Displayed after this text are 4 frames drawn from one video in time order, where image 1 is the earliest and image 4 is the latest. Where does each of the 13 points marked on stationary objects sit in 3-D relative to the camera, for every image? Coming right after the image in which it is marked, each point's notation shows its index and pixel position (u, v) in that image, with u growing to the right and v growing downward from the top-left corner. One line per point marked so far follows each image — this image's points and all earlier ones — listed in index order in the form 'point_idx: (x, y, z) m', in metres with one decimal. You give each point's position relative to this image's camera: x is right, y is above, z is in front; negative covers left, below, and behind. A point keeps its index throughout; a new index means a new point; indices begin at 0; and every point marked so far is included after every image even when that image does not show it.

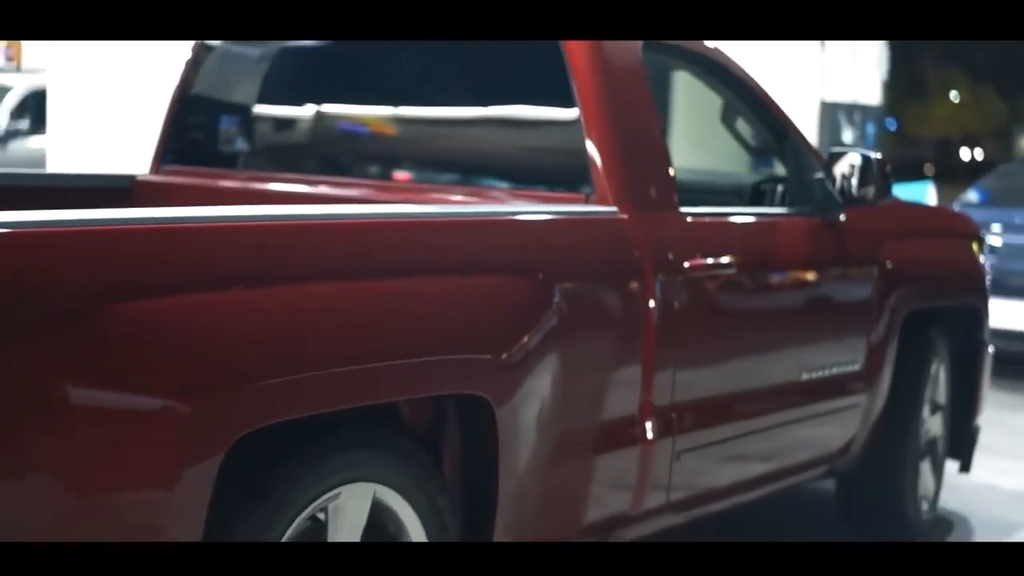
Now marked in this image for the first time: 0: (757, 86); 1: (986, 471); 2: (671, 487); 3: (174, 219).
0: (+0.5, +0.4, +4.7) m
1: (+1.3, -0.5, +6.2) m
2: (+0.3, -0.4, +4.0) m
3: (-0.4, +0.1, +2.7) m
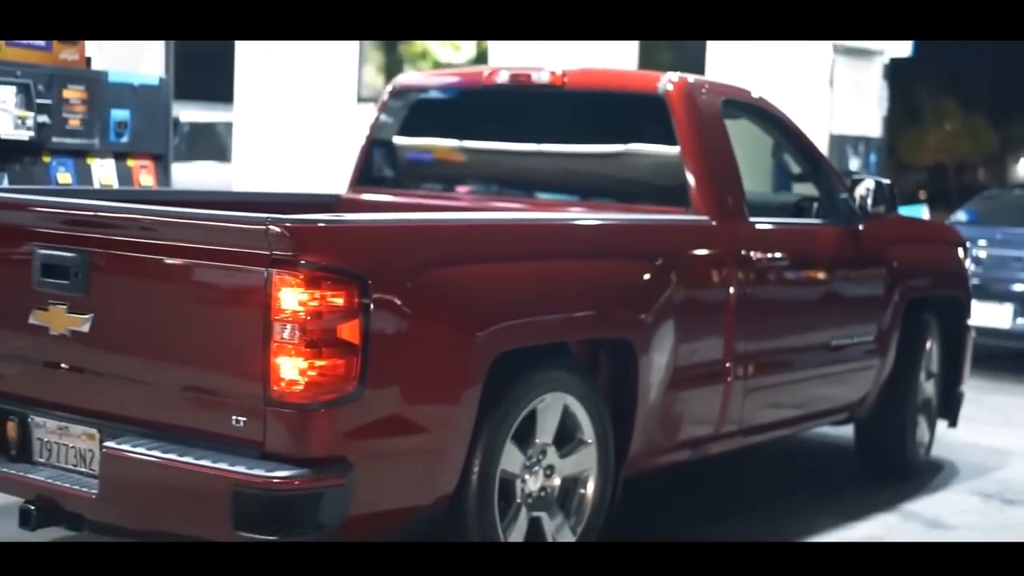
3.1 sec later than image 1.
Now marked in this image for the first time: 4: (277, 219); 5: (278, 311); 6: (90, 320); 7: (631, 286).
0: (+0.8, +0.5, +6.2) m
1: (+1.6, -0.5, +7.7) m
2: (+0.6, -0.3, +5.6) m
3: (-0.1, +0.1, +4.3) m
4: (-0.4, +0.1, +3.8) m
5: (-0.4, 0.0, +3.8) m
6: (-0.8, -0.1, +4.1) m
7: (+0.3, 0.0, +4.8) m
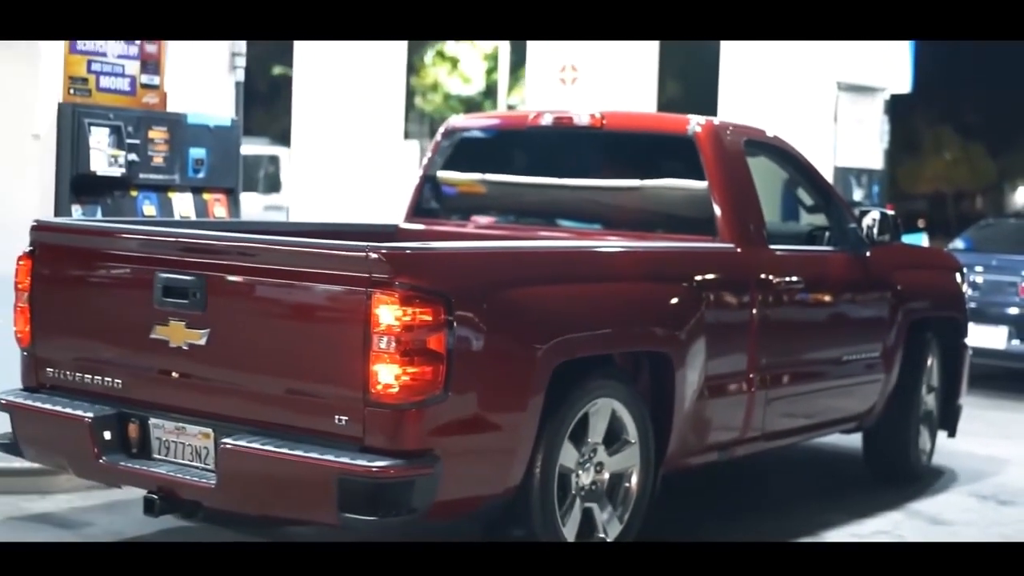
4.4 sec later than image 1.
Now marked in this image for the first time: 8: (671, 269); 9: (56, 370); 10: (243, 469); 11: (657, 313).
0: (+0.9, +0.4, +6.9) m
1: (+1.7, -0.6, +8.4) m
2: (+0.7, -0.4, +6.2) m
3: (0.0, +0.1, +4.9) m
4: (-0.3, +0.1, +4.4) m
5: (-0.3, -0.1, +4.4) m
6: (-0.7, -0.1, +4.8) m
7: (+0.4, 0.0, +5.5) m
8: (+0.4, 0.0, +5.5) m
9: (-1.1, -0.2, +5.3) m
10: (-0.6, -0.4, +4.6) m
11: (+0.4, -0.1, +5.4) m
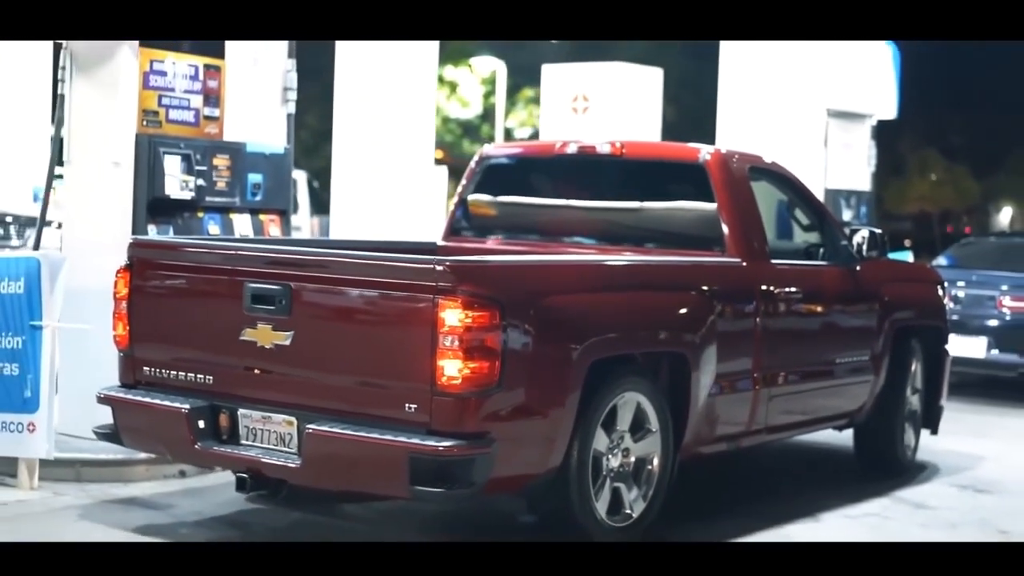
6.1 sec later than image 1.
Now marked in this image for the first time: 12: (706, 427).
0: (+1.0, +0.4, +7.7) m
1: (+1.8, -0.6, +9.2) m
2: (+0.8, -0.4, +7.0) m
3: (+0.1, +0.1, +5.7) m
4: (-0.2, +0.1, +5.2) m
5: (-0.2, -0.1, +5.2) m
6: (-0.6, -0.1, +5.5) m
7: (+0.5, -0.1, +6.2) m
8: (+0.5, 0.0, +6.3) m
9: (-1.0, -0.2, +6.0) m
10: (-0.5, -0.4, +5.3) m
11: (+0.5, -0.1, +6.2) m
12: (+0.6, -0.4, +6.5) m
